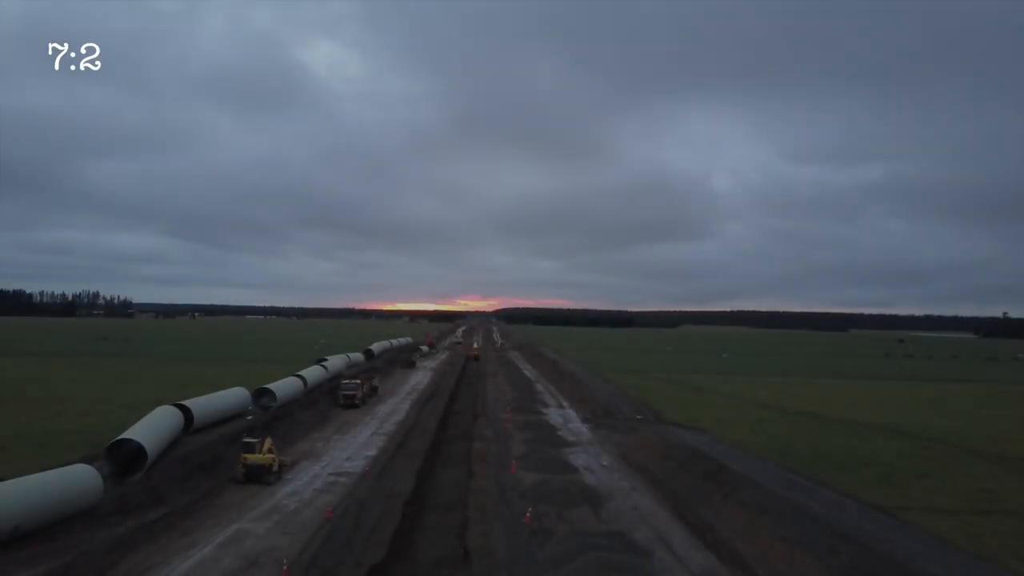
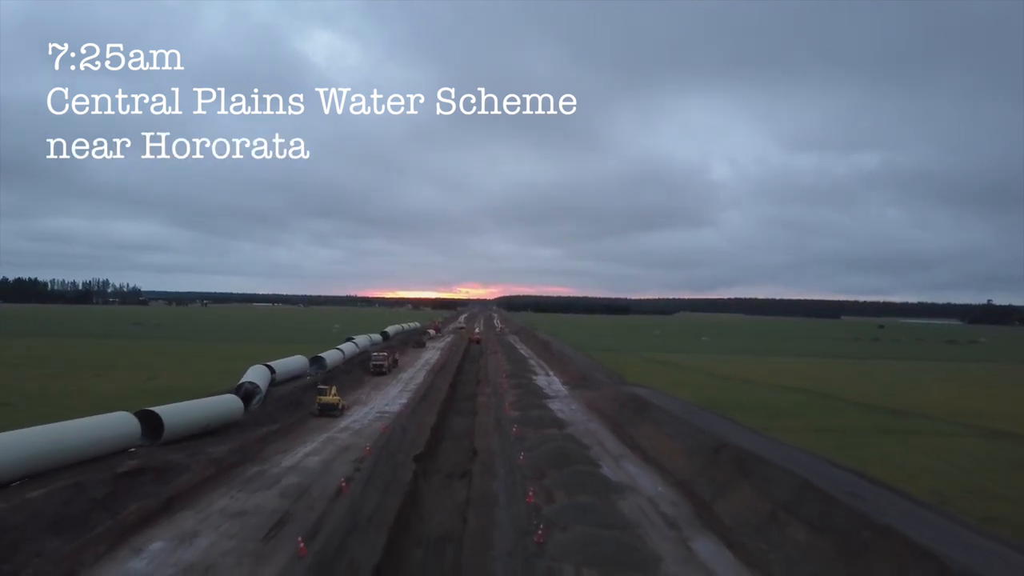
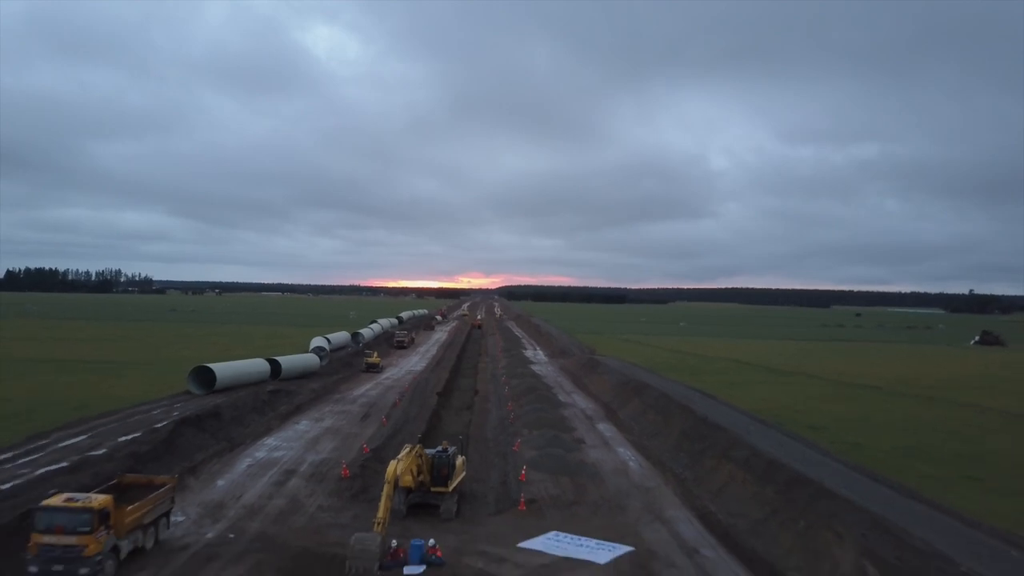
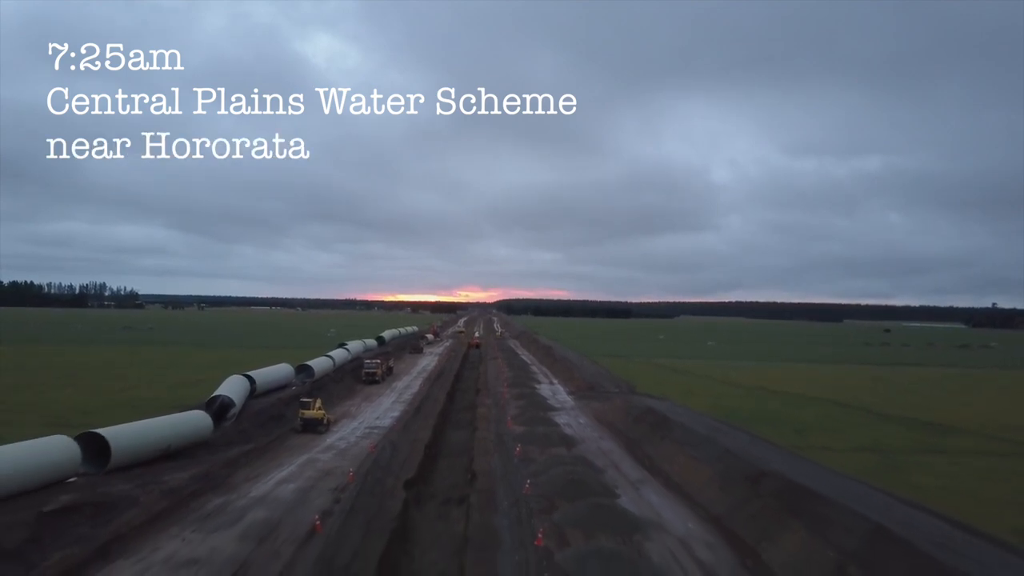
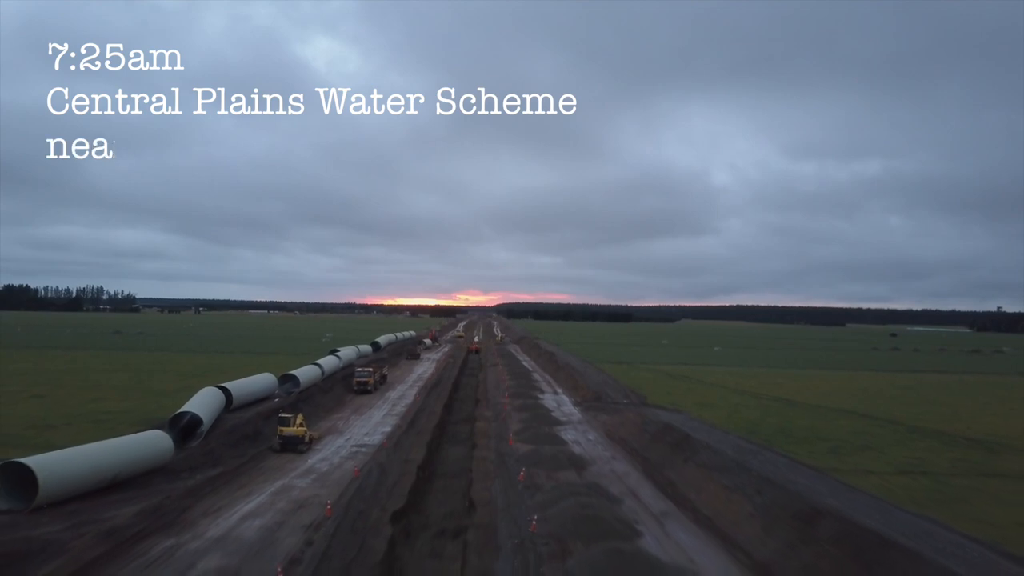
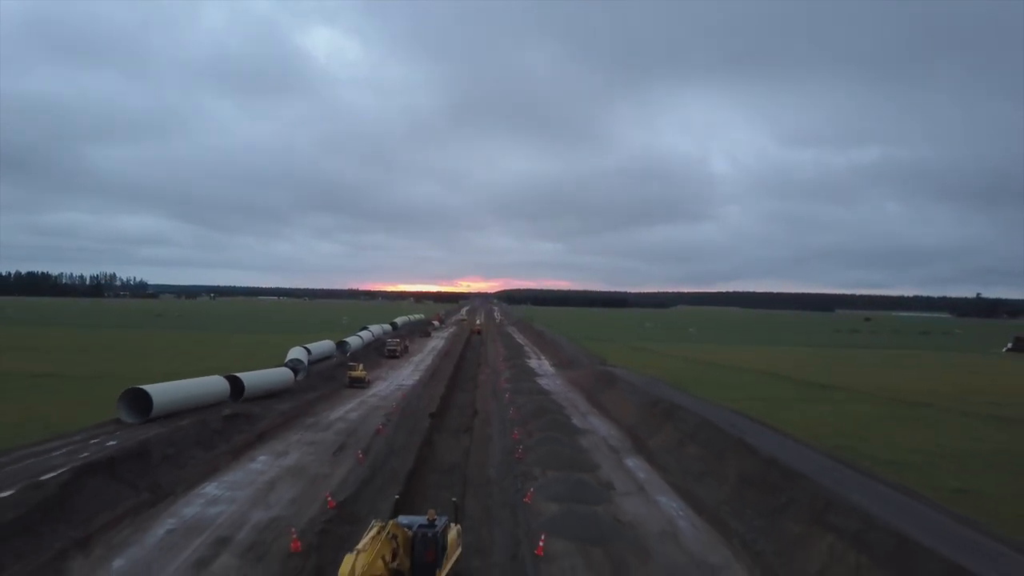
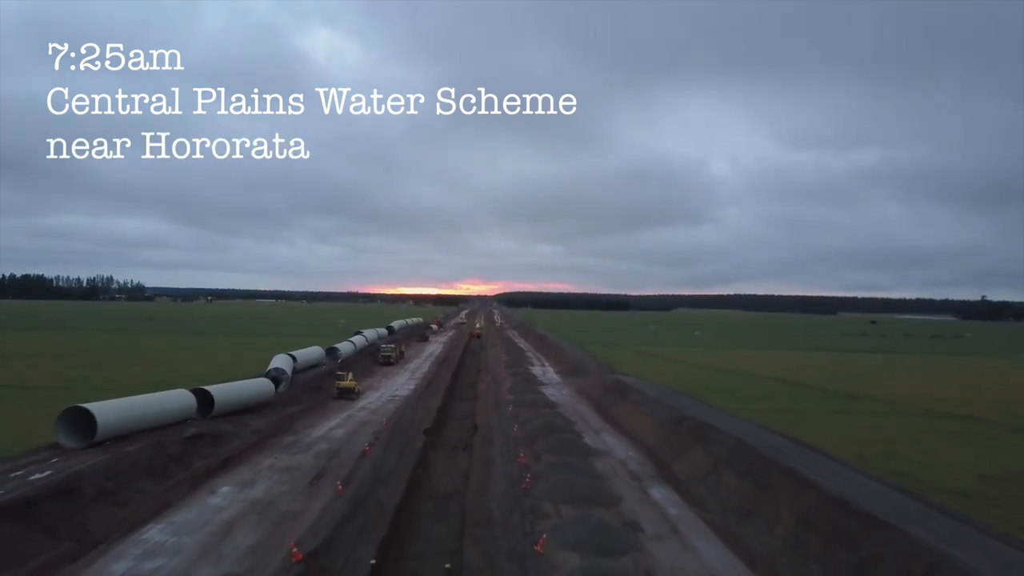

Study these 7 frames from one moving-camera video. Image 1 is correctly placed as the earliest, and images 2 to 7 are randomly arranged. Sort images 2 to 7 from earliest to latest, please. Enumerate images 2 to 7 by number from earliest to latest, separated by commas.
5, 4, 2, 7, 6, 3
